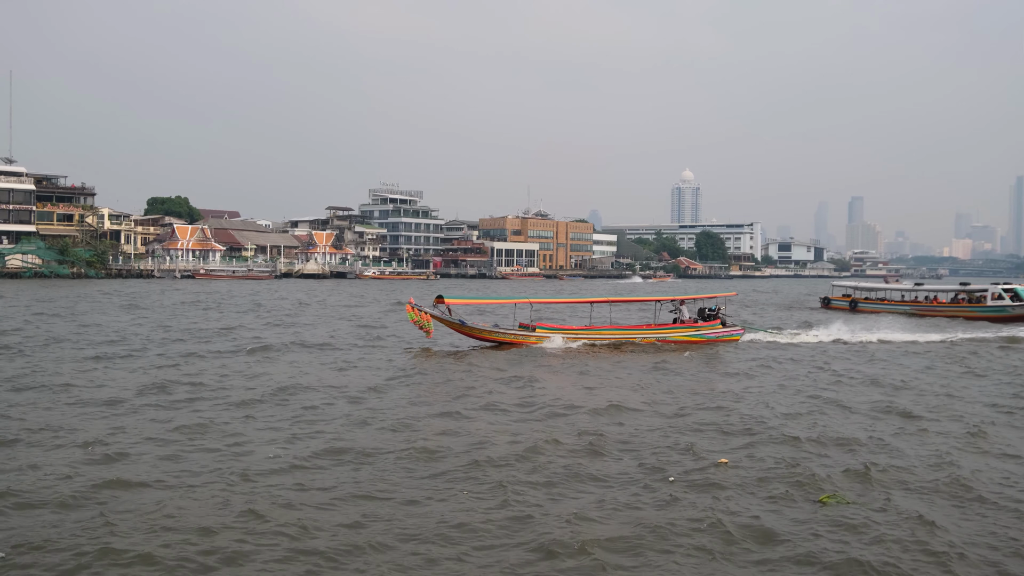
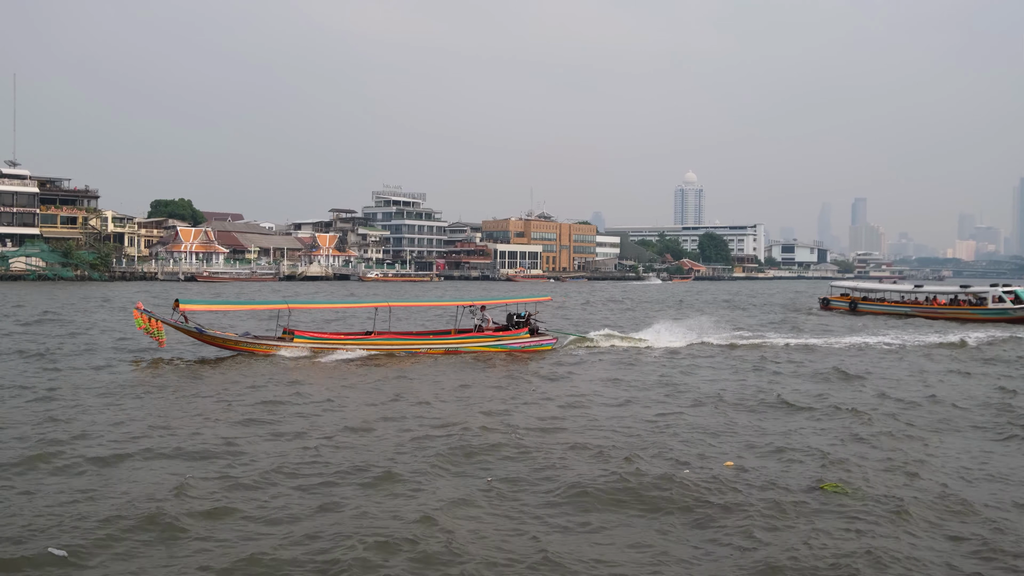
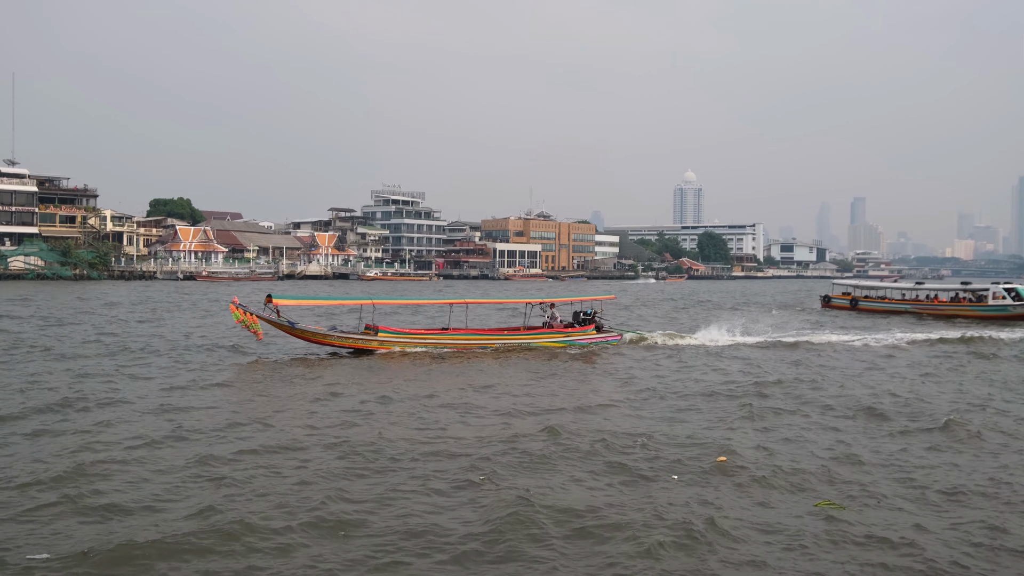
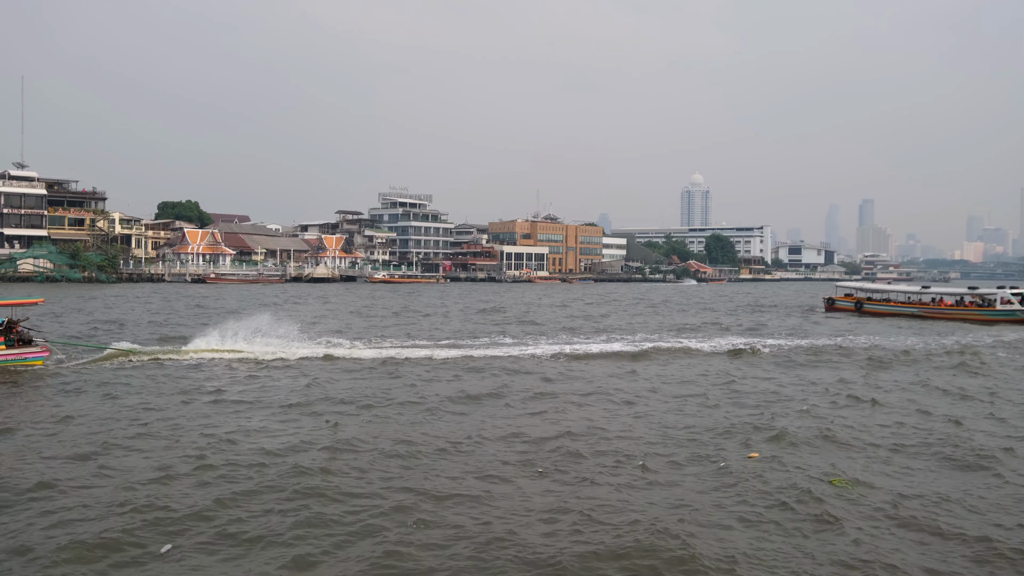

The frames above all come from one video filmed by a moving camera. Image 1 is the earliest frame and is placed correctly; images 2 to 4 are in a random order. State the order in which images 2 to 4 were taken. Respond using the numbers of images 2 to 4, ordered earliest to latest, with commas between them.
3, 2, 4
